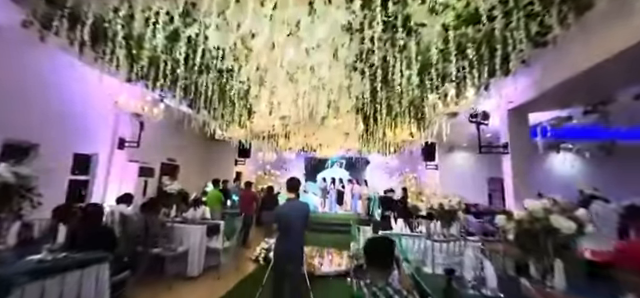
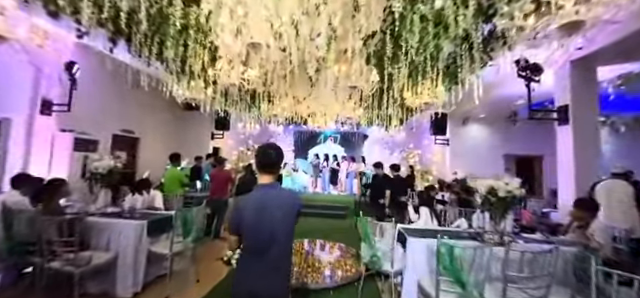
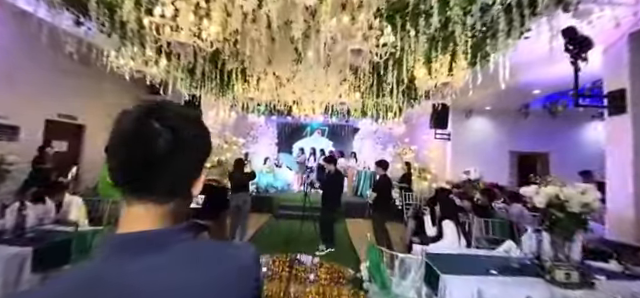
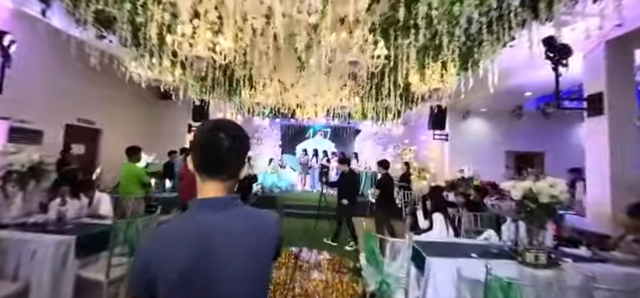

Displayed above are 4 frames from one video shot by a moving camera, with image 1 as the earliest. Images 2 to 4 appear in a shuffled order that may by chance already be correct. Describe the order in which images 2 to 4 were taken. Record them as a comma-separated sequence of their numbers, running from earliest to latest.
2, 4, 3
